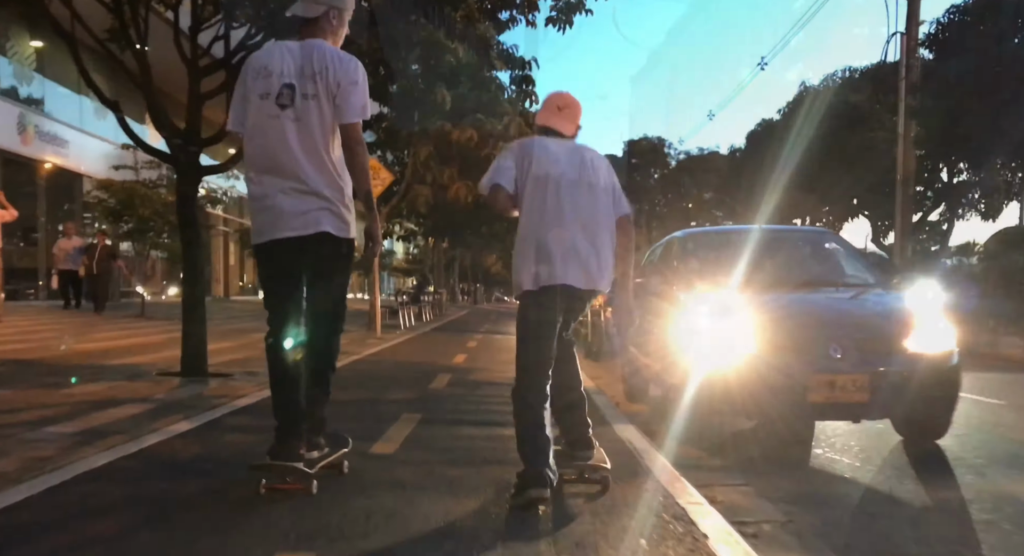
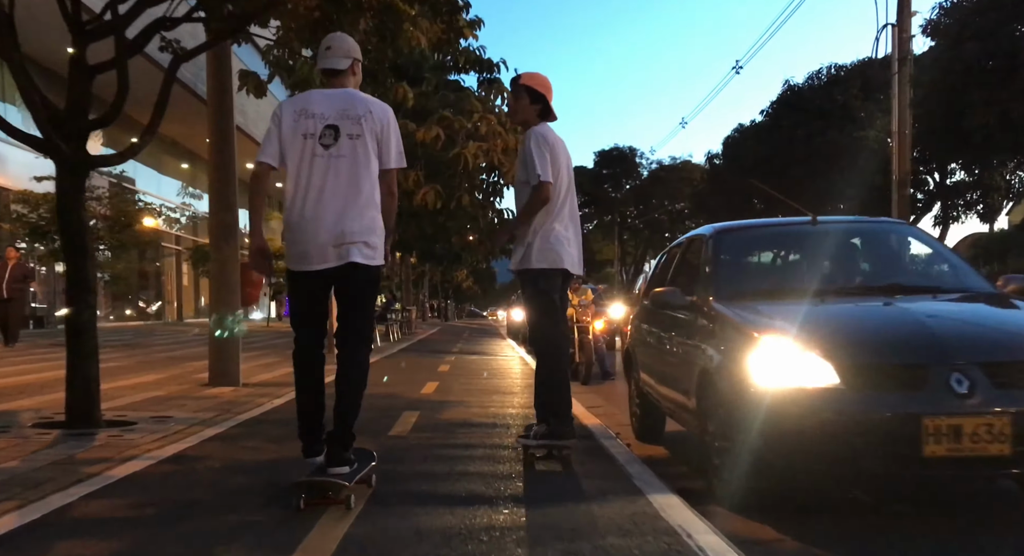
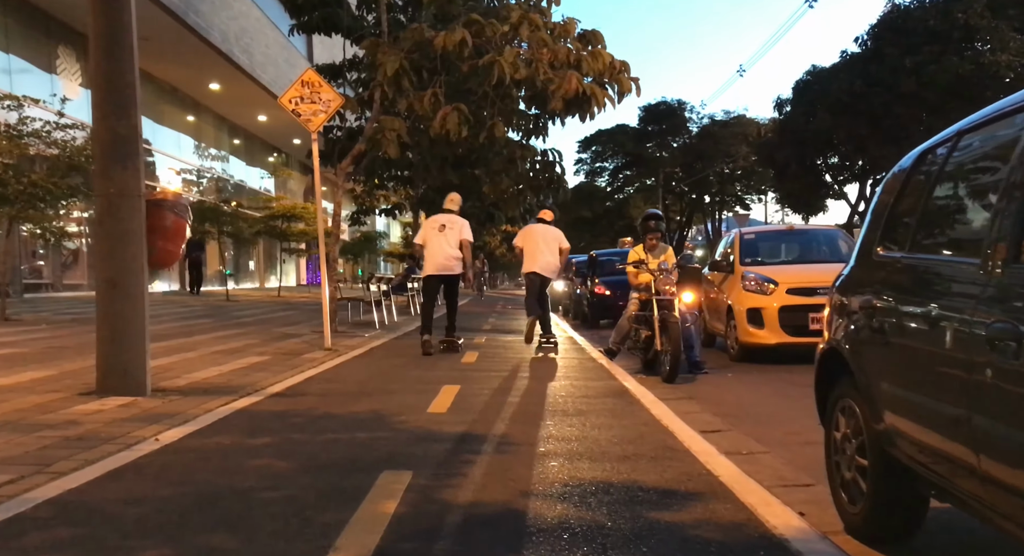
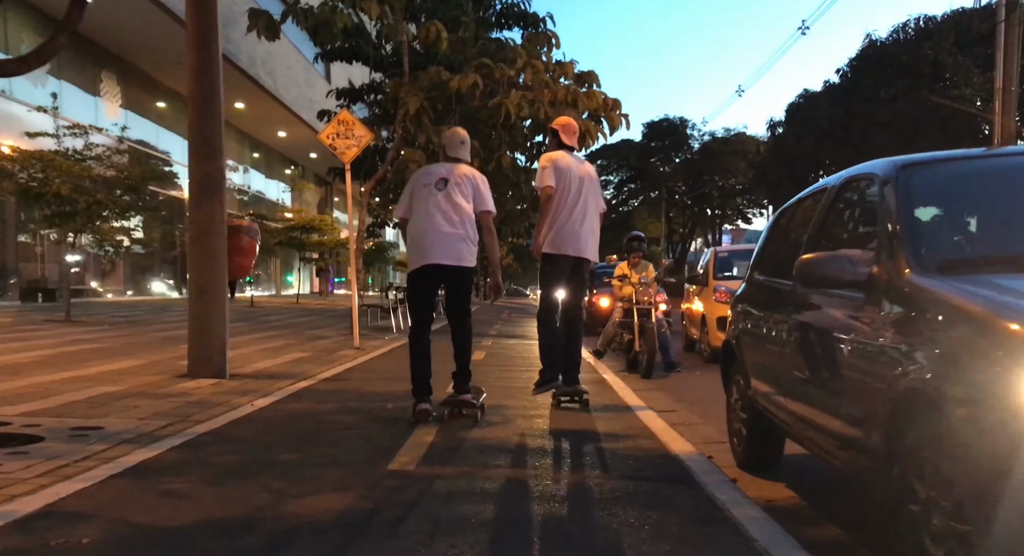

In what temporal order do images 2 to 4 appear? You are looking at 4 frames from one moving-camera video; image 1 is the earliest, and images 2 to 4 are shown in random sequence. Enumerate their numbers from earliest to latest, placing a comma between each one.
2, 4, 3
